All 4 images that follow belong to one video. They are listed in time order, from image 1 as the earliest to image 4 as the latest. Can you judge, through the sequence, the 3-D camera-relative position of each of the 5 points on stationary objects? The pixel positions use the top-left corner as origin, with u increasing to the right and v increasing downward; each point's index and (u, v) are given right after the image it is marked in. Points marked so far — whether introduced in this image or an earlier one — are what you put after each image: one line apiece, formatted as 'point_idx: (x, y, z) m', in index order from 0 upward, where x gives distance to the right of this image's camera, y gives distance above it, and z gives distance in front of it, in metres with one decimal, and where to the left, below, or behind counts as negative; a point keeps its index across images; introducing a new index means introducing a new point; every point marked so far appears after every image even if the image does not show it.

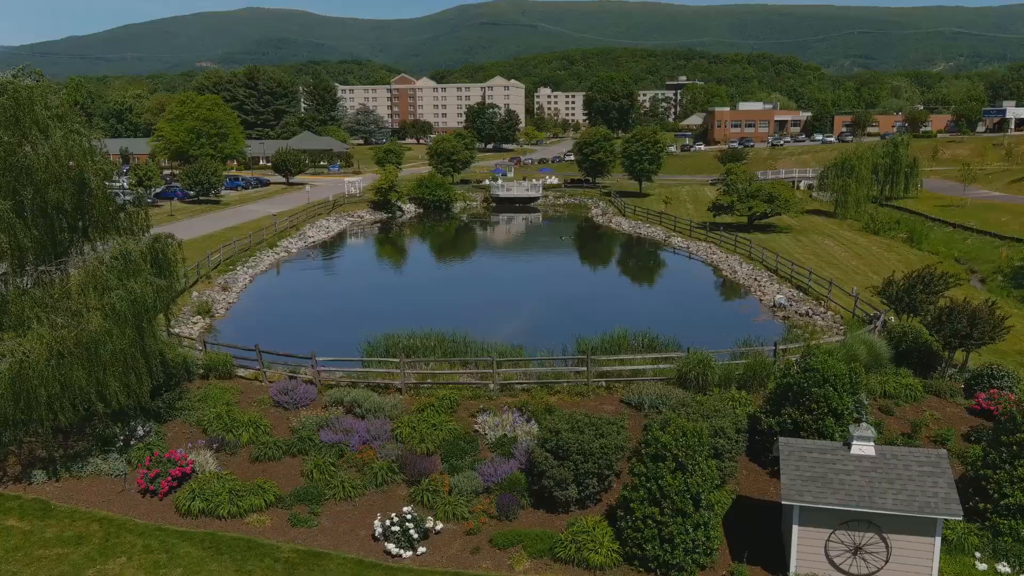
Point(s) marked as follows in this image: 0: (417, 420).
0: (-1.5, -2.0, +11.4) m
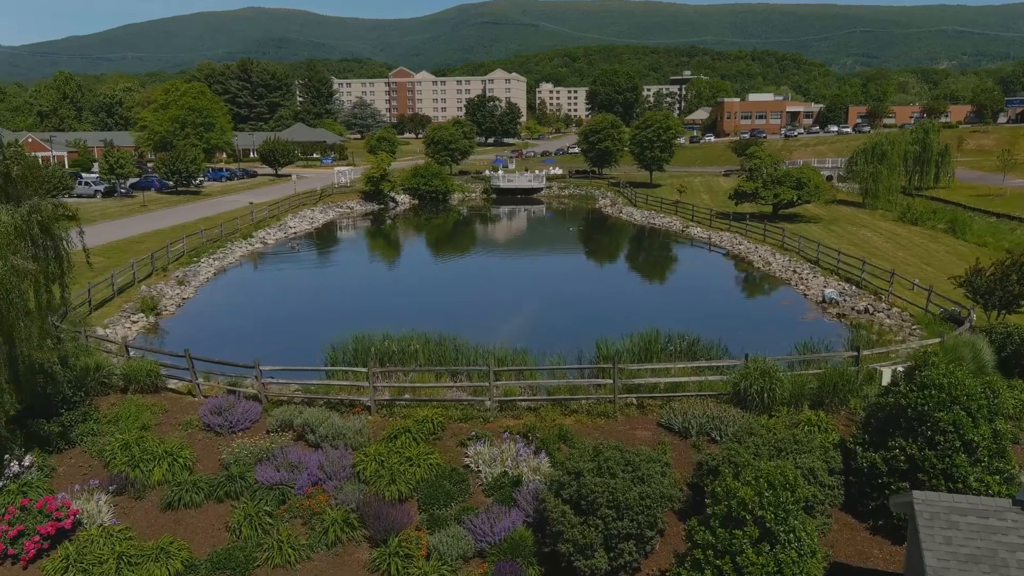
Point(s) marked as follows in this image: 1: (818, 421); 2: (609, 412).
0: (-1.4, -1.9, +8.5) m
1: (+3.5, -1.5, +8.6) m
2: (+1.2, -1.6, +9.4) m
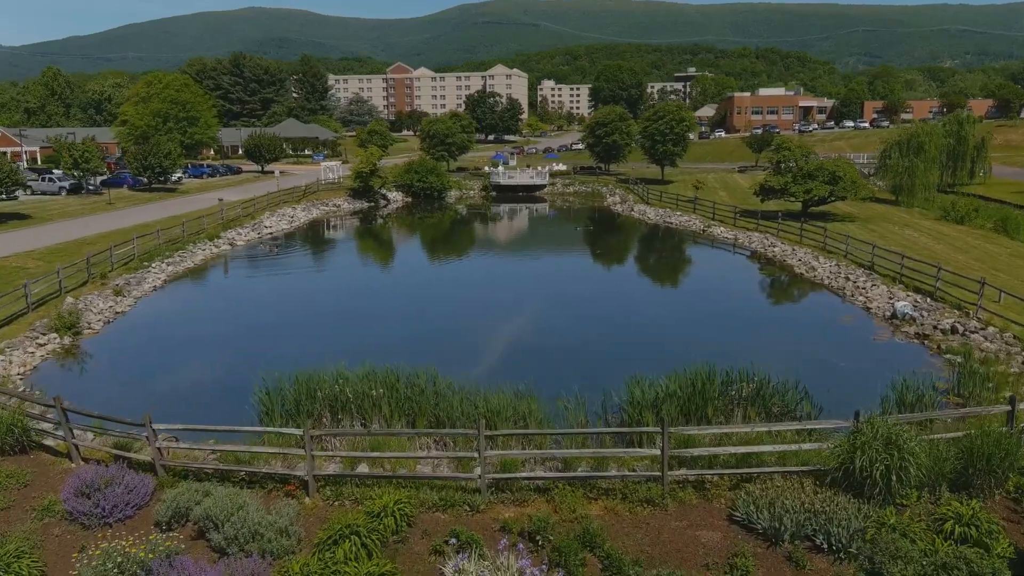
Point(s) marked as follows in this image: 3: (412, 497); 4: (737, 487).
0: (-1.4, -2.1, +5.6) m
1: (+3.5, -1.8, +5.6) m
2: (+1.2, -1.8, +6.4) m
3: (-0.8, -1.8, +6.6) m
4: (+2.0, -1.8, +6.7) m
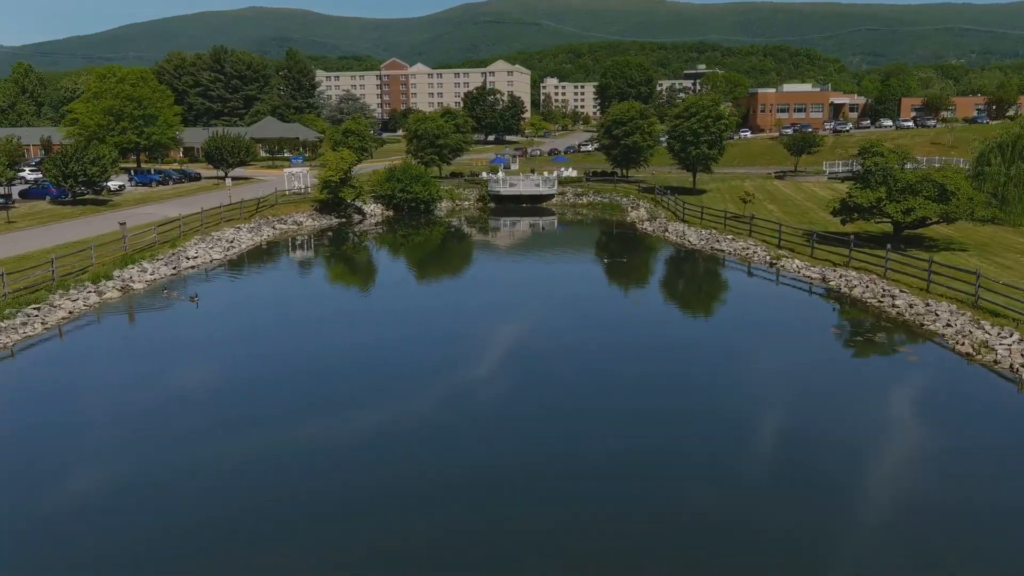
0: (-1.4, -3.5, -0.7) m
1: (+3.6, -3.1, -0.7) m
2: (+1.3, -3.1, +0.1) m
3: (-0.8, -3.2, +0.3) m
4: (+2.0, -3.1, +0.3) m
